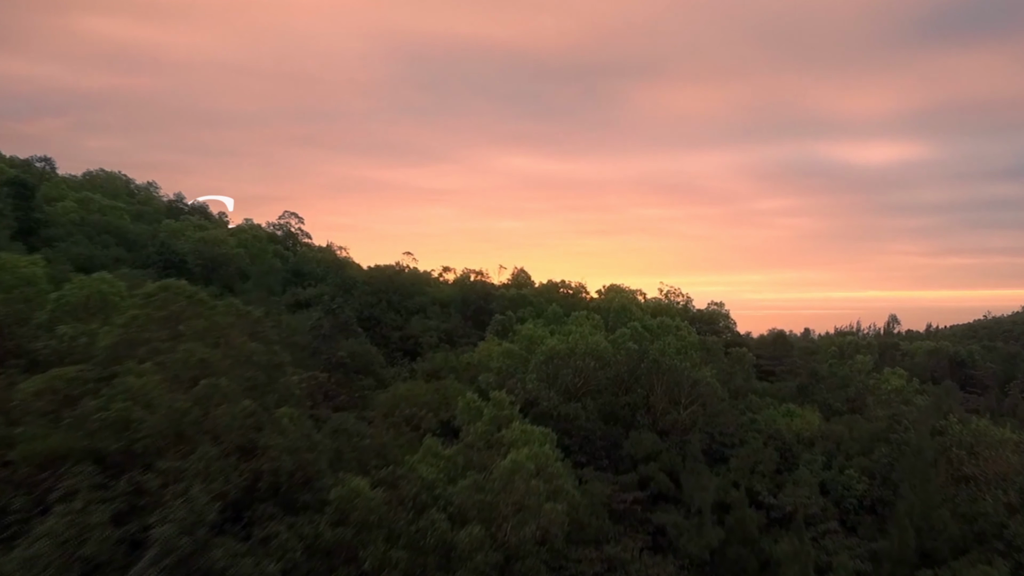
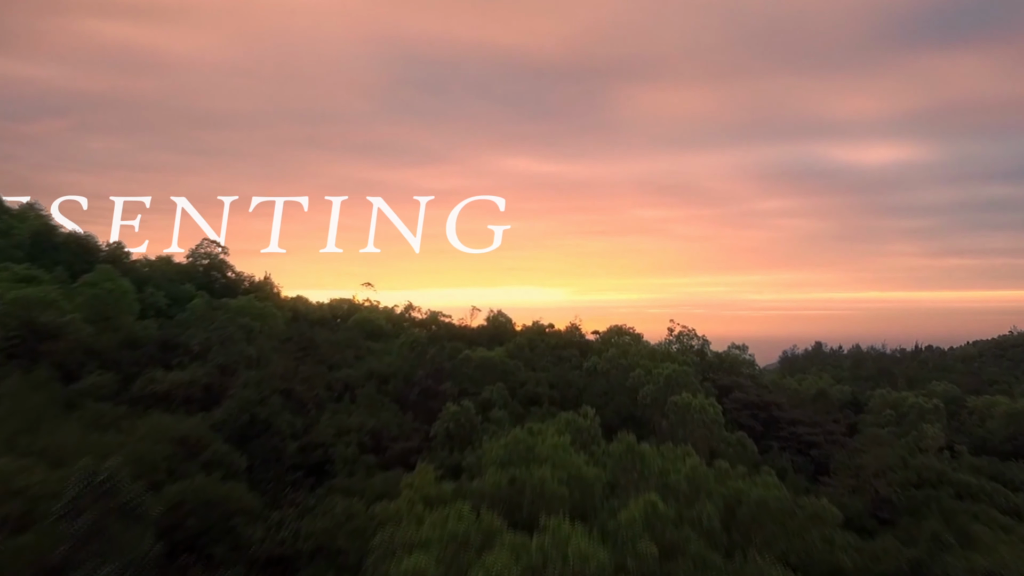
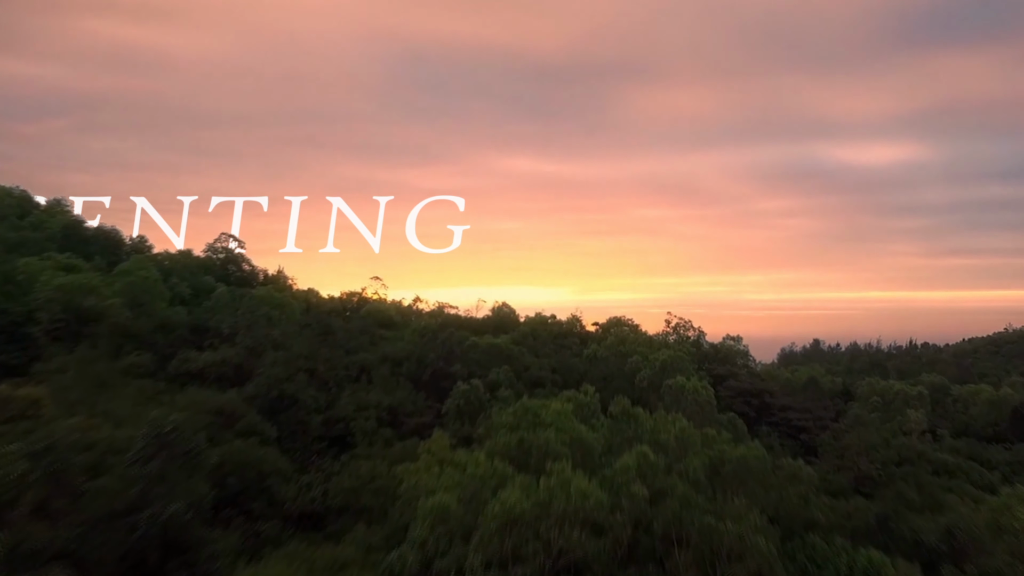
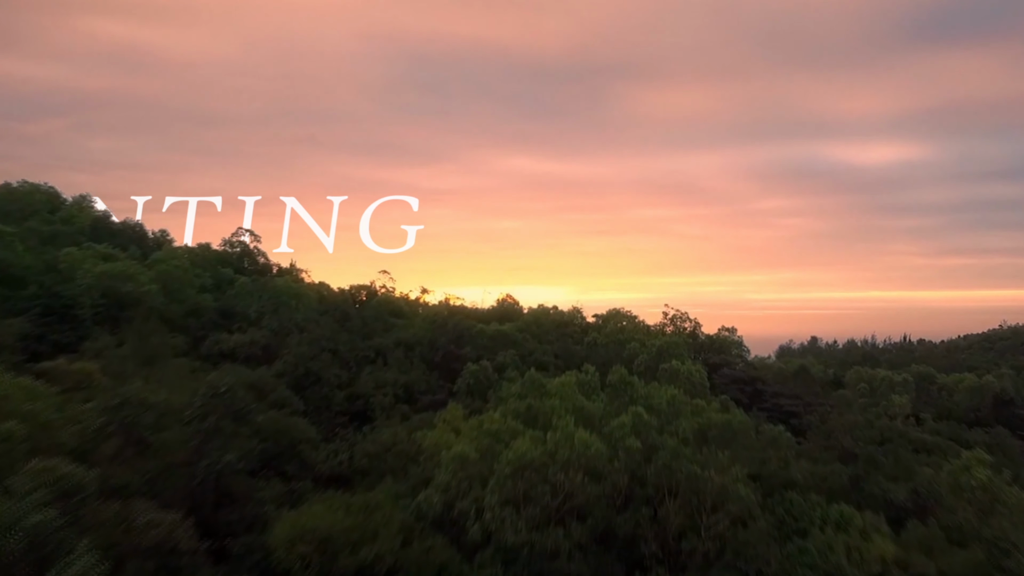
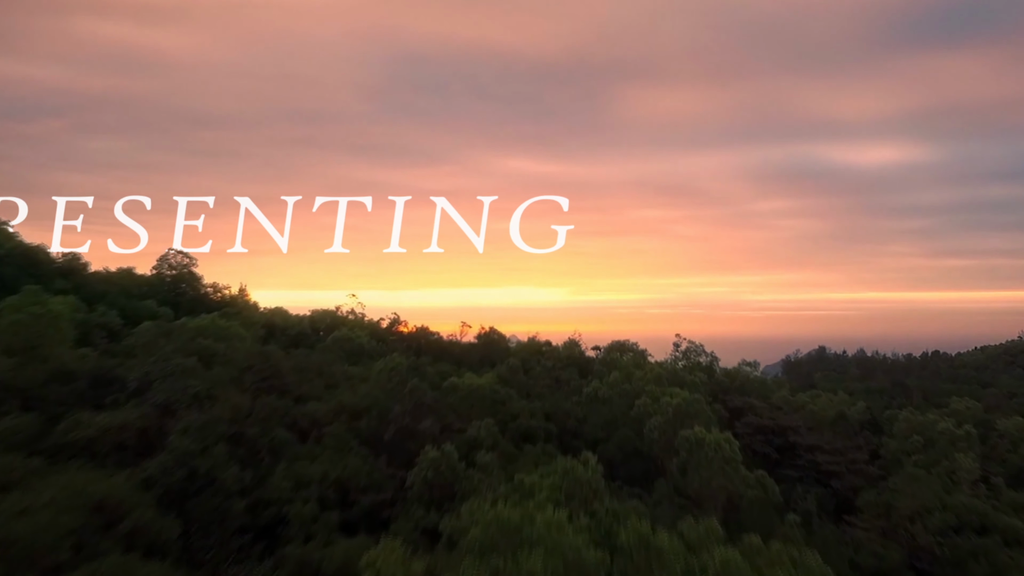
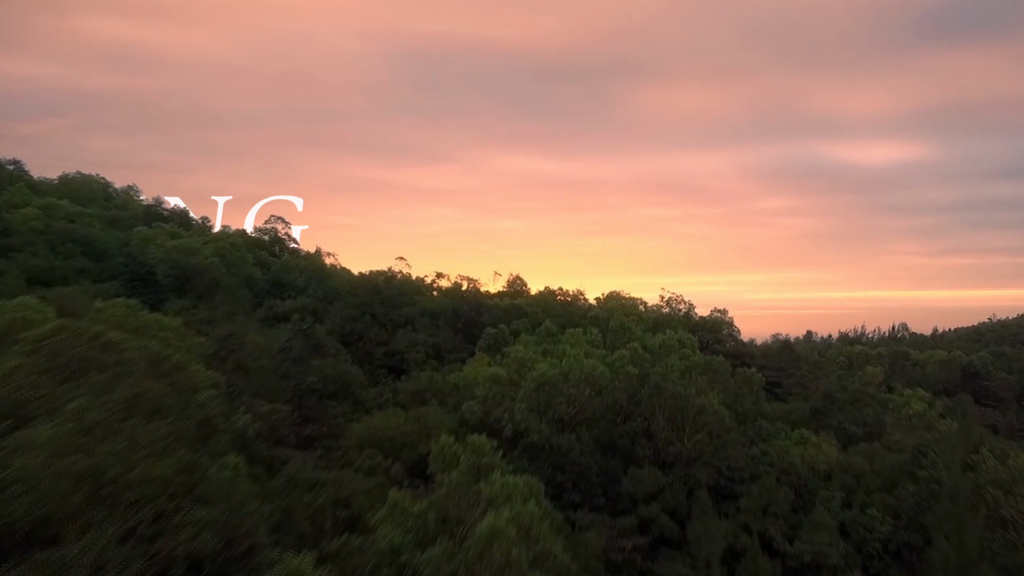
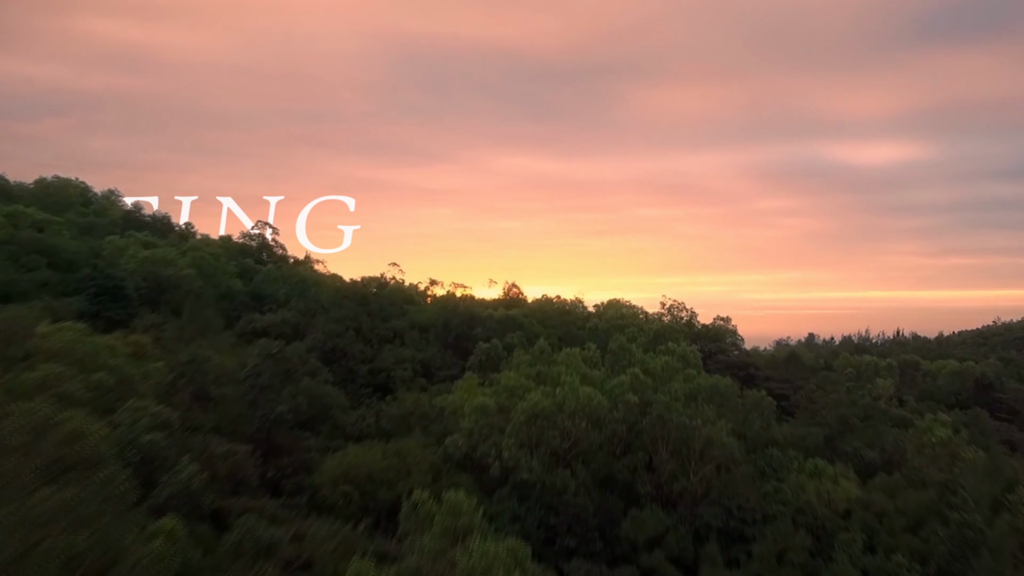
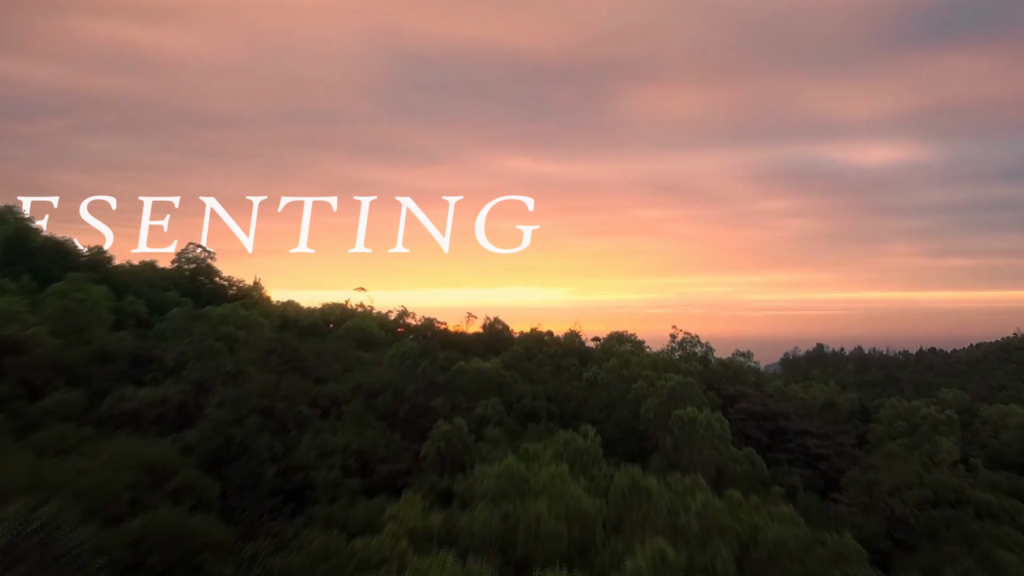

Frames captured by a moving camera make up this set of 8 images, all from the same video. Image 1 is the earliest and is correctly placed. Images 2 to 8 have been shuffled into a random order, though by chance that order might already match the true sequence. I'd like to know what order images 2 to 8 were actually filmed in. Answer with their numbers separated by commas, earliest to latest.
6, 7, 4, 3, 2, 8, 5
